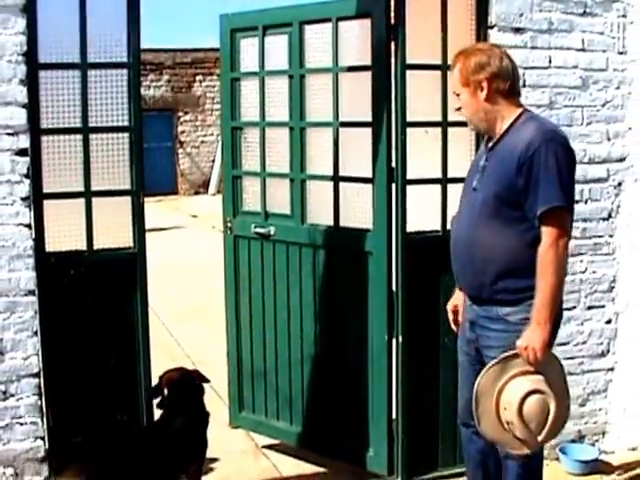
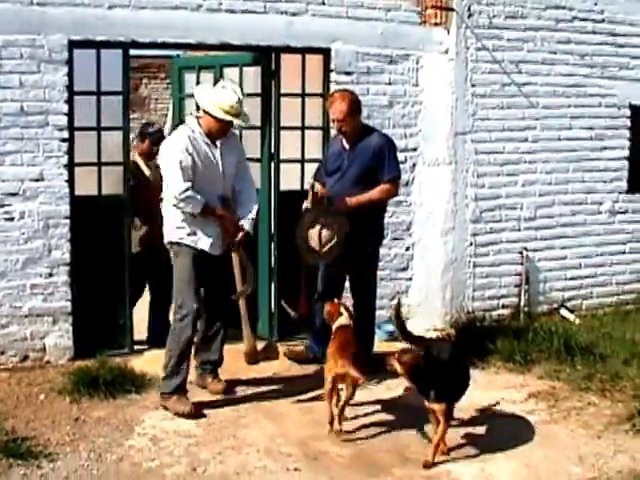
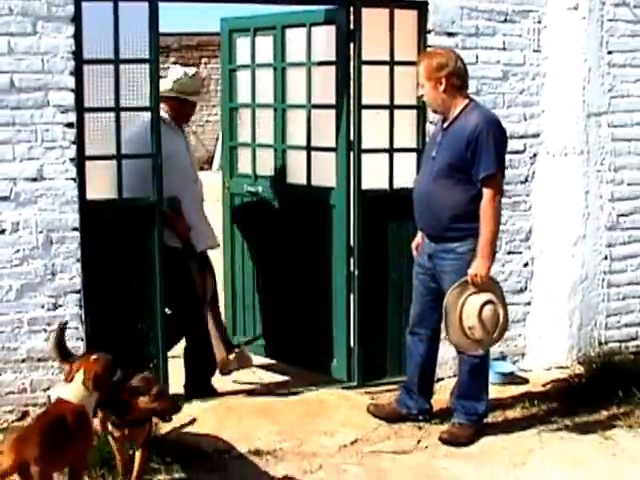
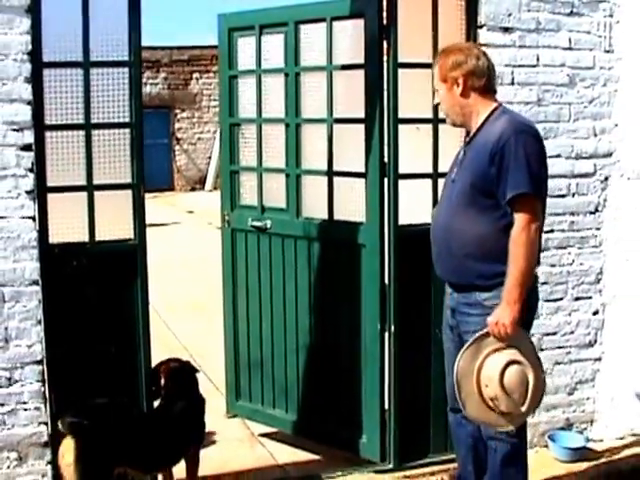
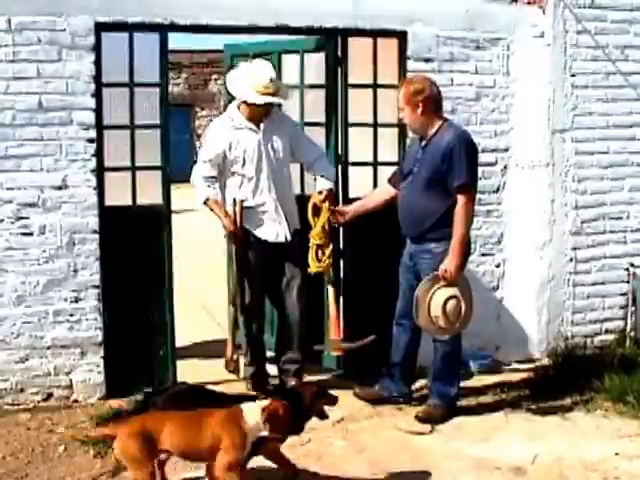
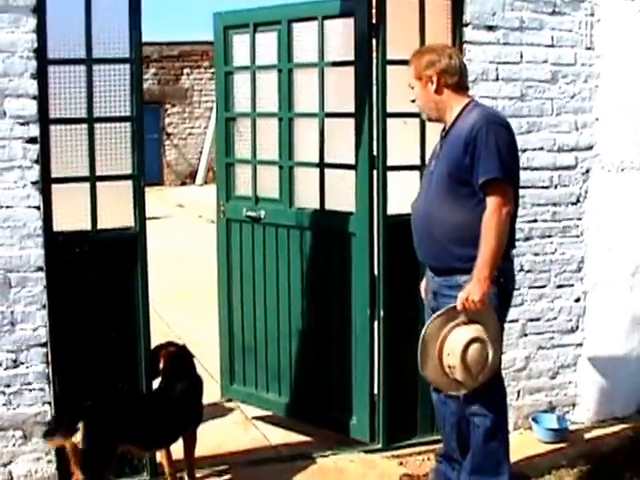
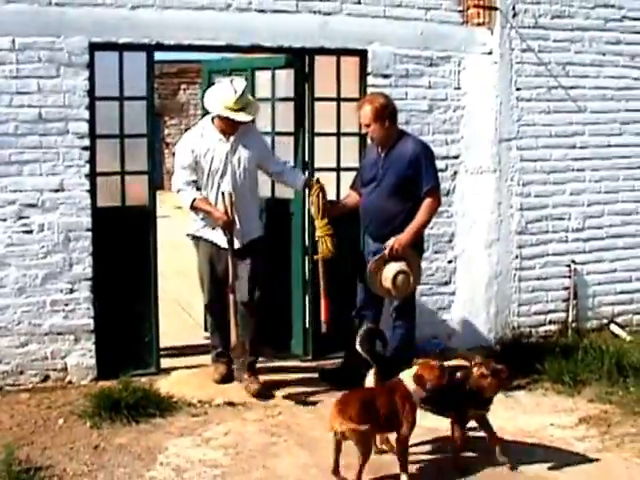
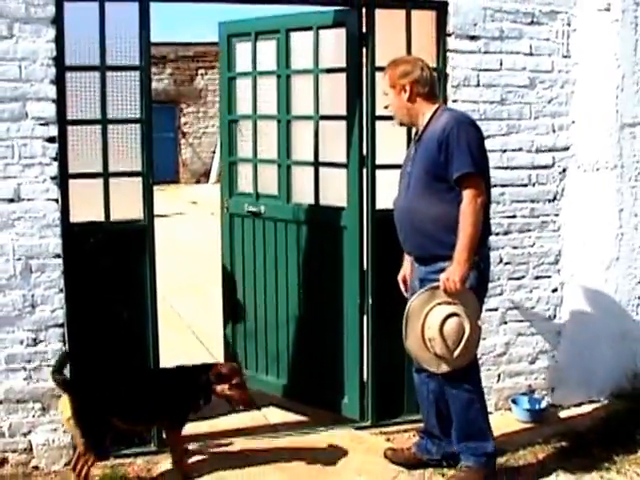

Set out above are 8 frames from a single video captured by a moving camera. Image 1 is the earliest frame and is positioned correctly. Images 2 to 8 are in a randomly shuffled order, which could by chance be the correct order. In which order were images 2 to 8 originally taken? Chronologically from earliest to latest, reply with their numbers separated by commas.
4, 6, 8, 3, 5, 7, 2
